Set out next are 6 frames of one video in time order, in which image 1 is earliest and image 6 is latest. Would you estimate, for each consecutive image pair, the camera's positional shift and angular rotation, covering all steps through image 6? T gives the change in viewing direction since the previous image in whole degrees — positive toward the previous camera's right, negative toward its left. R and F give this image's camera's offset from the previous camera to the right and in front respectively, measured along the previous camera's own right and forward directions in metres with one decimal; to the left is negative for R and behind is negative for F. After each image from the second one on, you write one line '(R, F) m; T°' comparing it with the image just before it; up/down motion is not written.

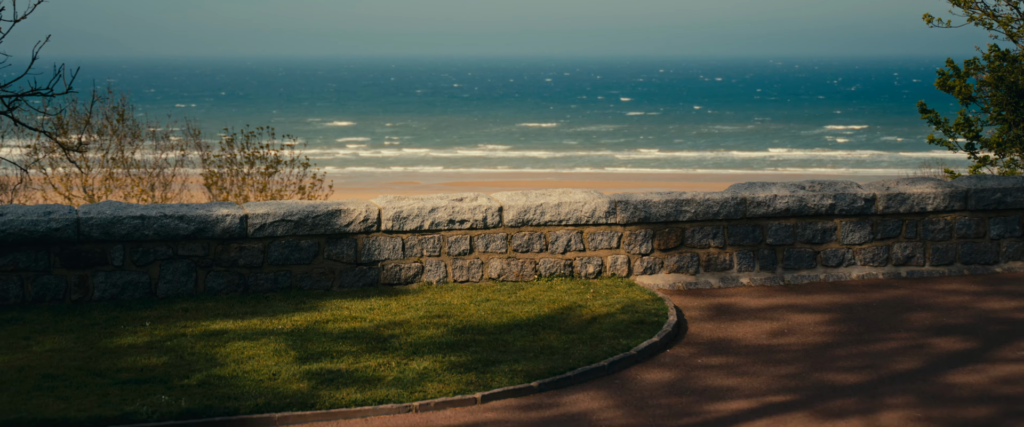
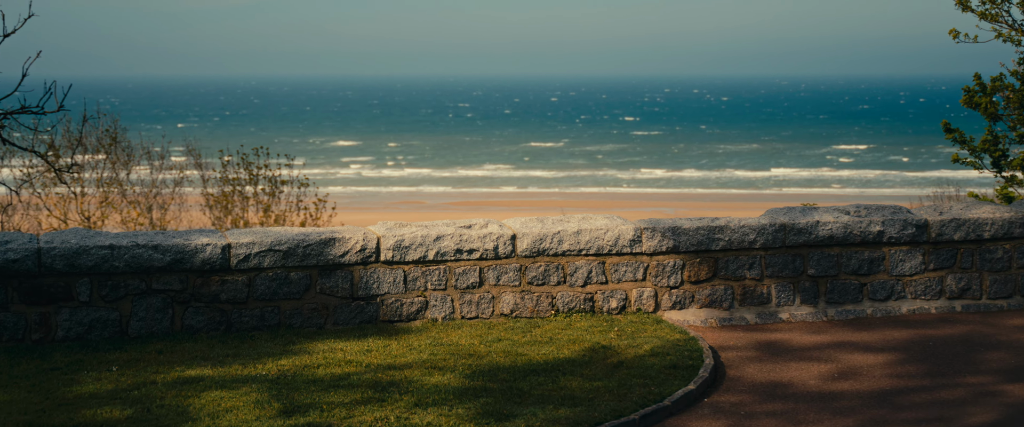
(-0.1, +0.5) m; 0°
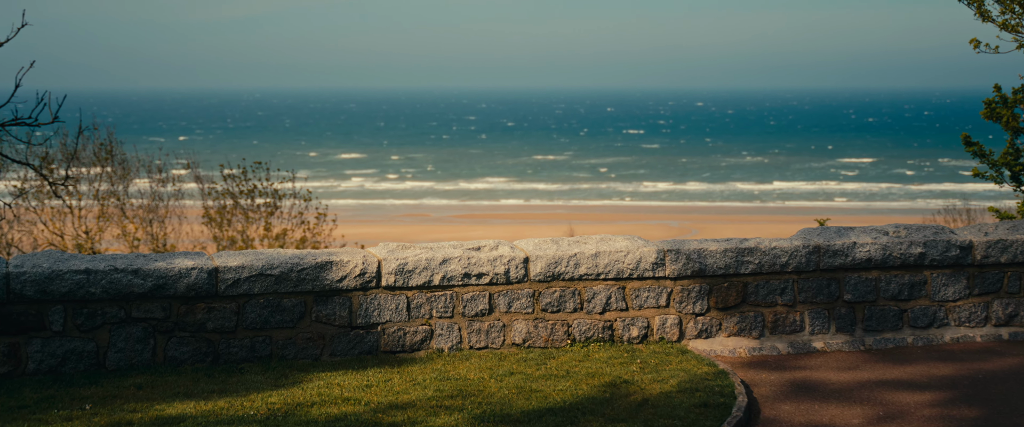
(0.0, +0.3) m; 0°
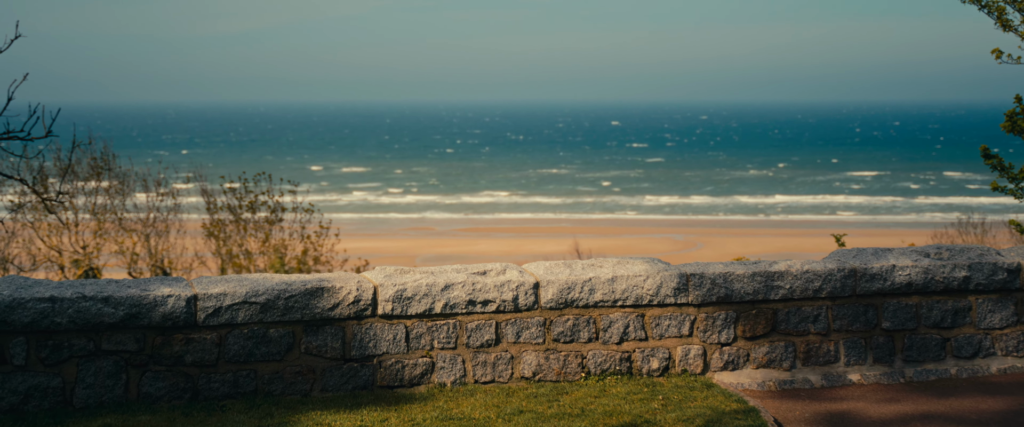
(0.0, +0.3) m; 0°
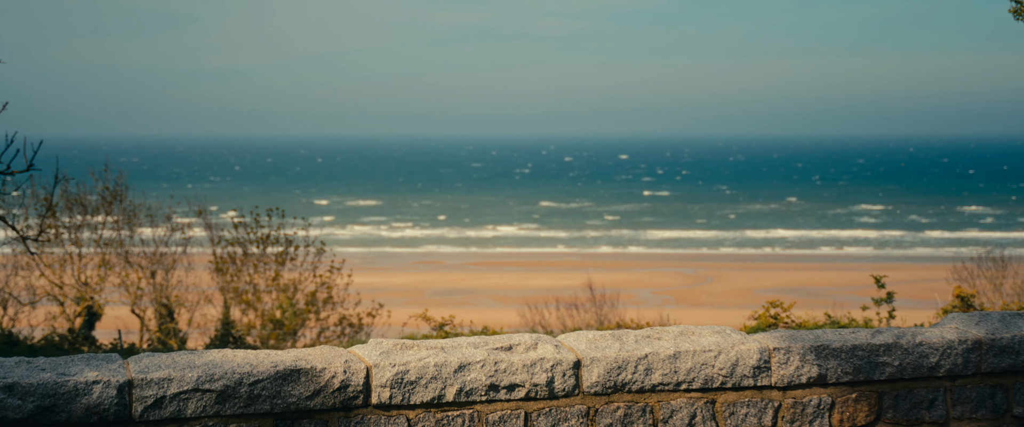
(-0.1, +0.7) m; -1°
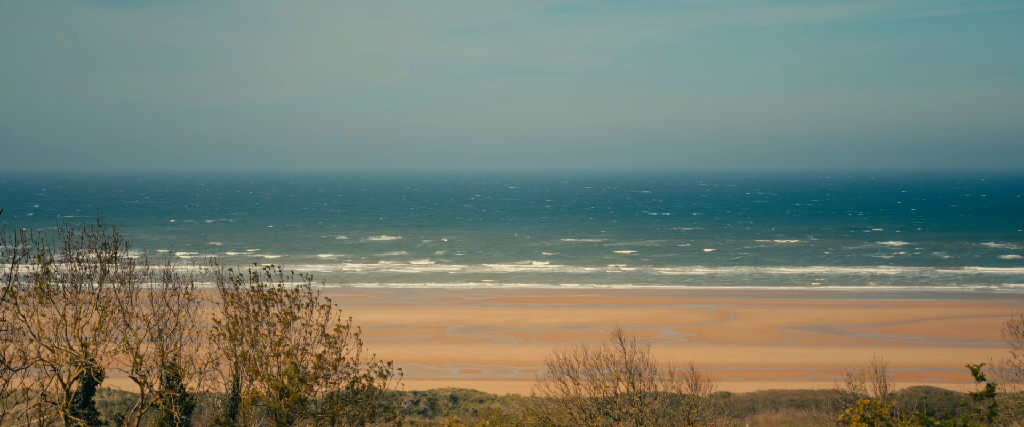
(-0.3, +1.2) m; -1°
